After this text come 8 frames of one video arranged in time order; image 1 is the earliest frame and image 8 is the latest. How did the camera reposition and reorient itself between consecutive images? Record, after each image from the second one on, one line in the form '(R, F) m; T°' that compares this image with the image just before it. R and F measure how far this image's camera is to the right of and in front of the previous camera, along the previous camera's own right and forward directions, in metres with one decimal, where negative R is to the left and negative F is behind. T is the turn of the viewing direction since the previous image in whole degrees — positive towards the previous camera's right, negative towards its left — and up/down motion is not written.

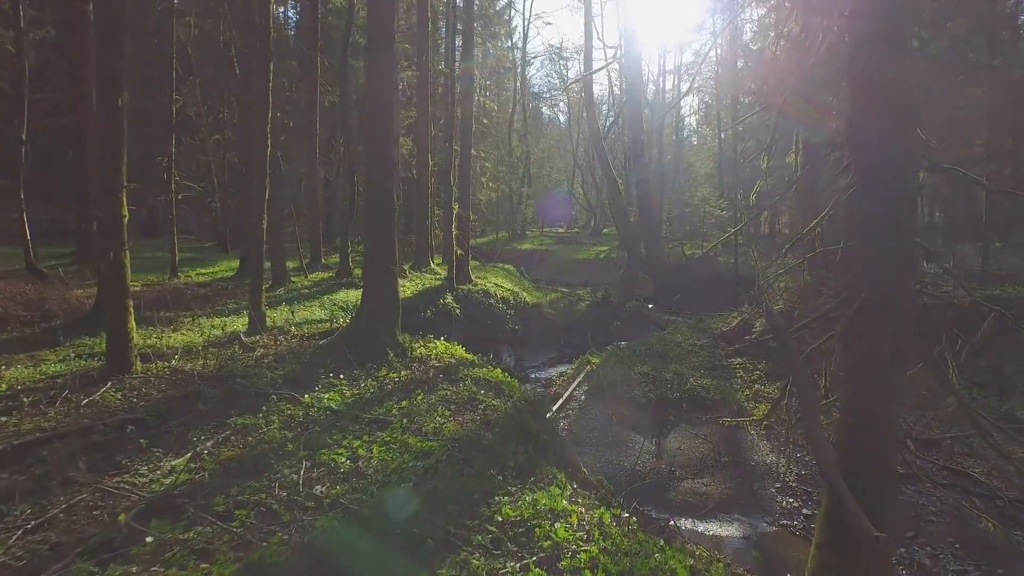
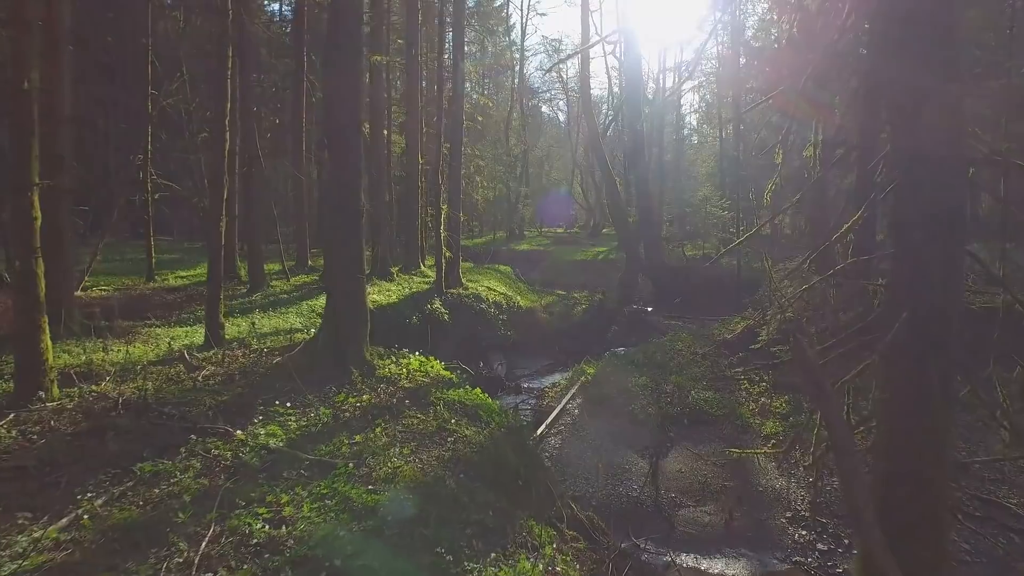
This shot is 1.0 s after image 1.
(+0.4, +0.9) m; 0°
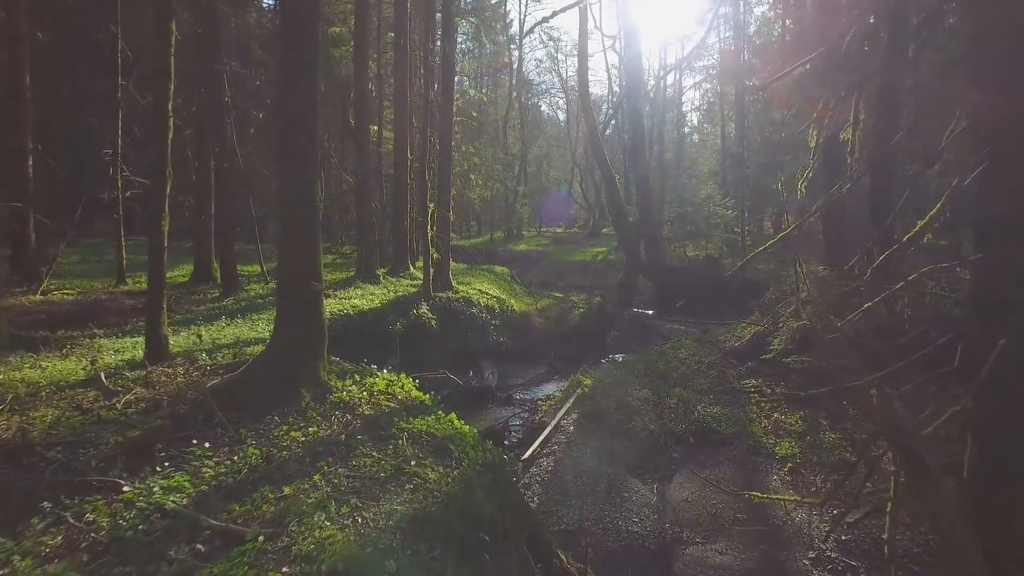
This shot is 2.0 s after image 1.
(+0.3, +1.0) m; 0°
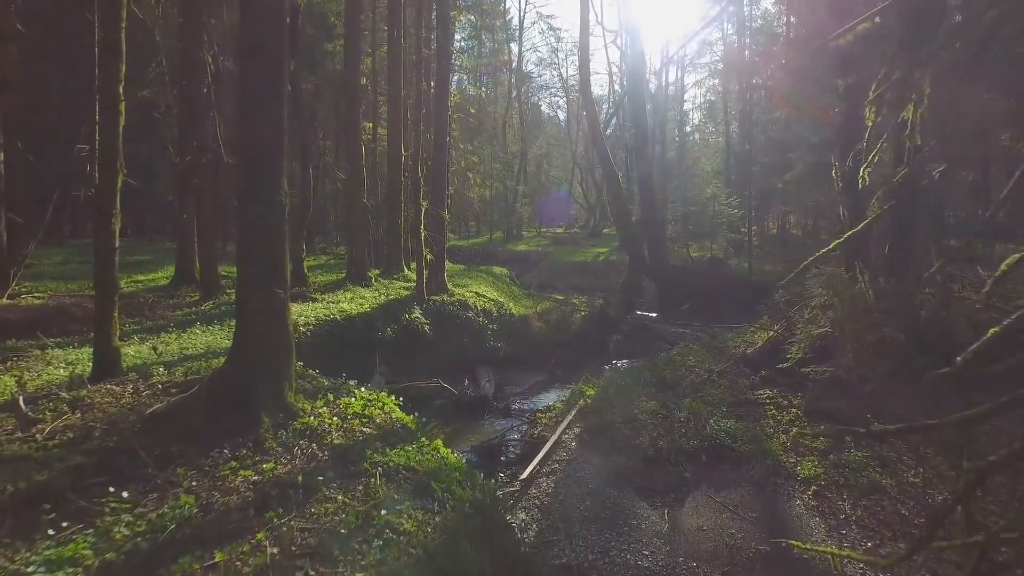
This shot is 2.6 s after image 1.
(+0.1, +0.8) m; 0°
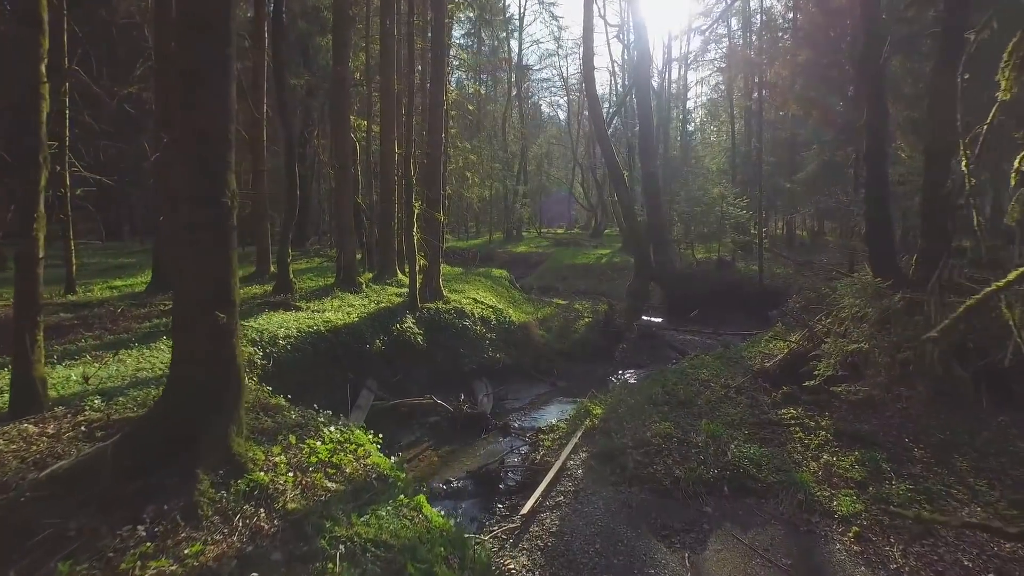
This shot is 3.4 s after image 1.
(0.0, +1.0) m; 0°
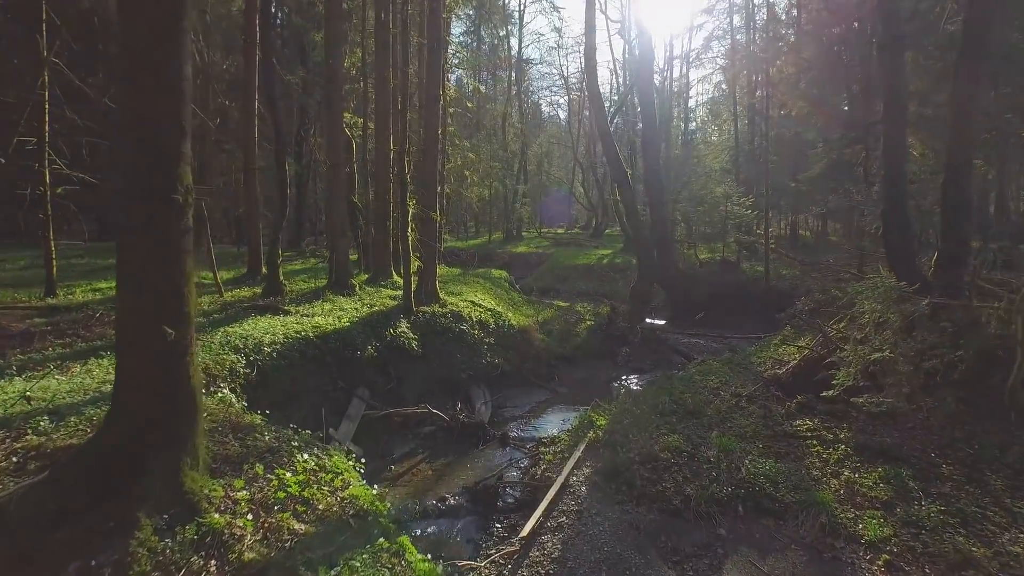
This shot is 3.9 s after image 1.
(0.0, +0.6) m; 0°
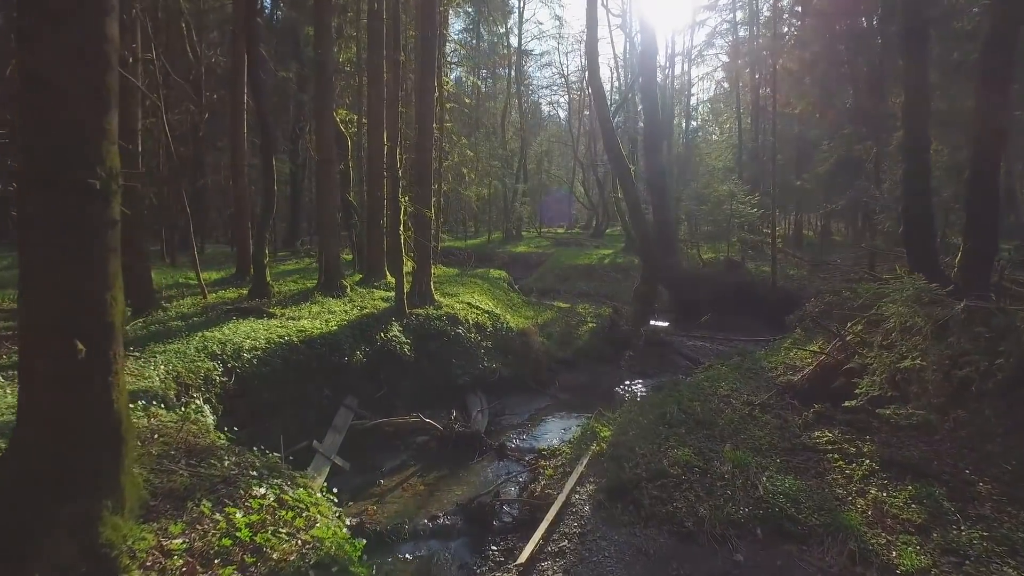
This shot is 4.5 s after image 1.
(+0.1, +0.7) m; 0°
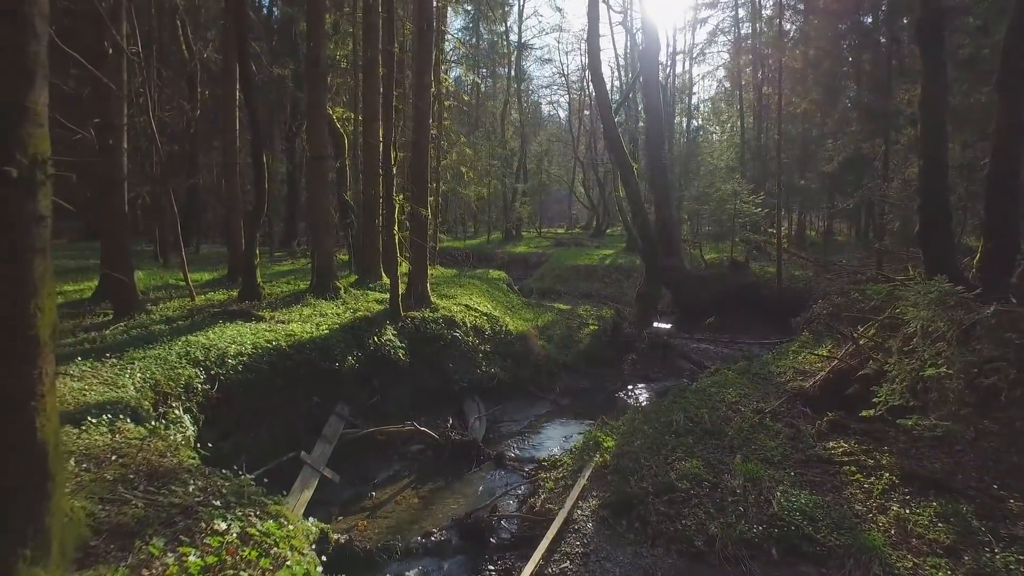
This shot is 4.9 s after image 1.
(0.0, +0.5) m; 0°
